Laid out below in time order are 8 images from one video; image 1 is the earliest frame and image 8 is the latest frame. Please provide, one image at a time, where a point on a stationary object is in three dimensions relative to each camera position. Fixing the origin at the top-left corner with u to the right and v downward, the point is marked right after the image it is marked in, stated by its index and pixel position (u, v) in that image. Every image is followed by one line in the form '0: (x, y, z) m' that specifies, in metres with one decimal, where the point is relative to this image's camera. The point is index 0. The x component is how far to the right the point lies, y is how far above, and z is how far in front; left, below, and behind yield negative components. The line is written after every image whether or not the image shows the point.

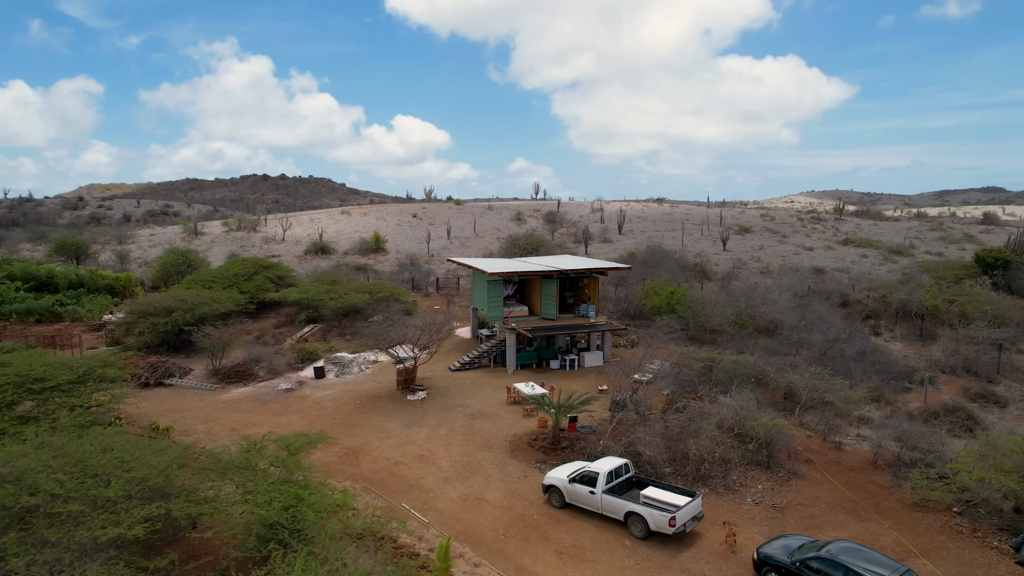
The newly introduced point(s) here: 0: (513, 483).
0: (0.0, -3.7, +12.6) m
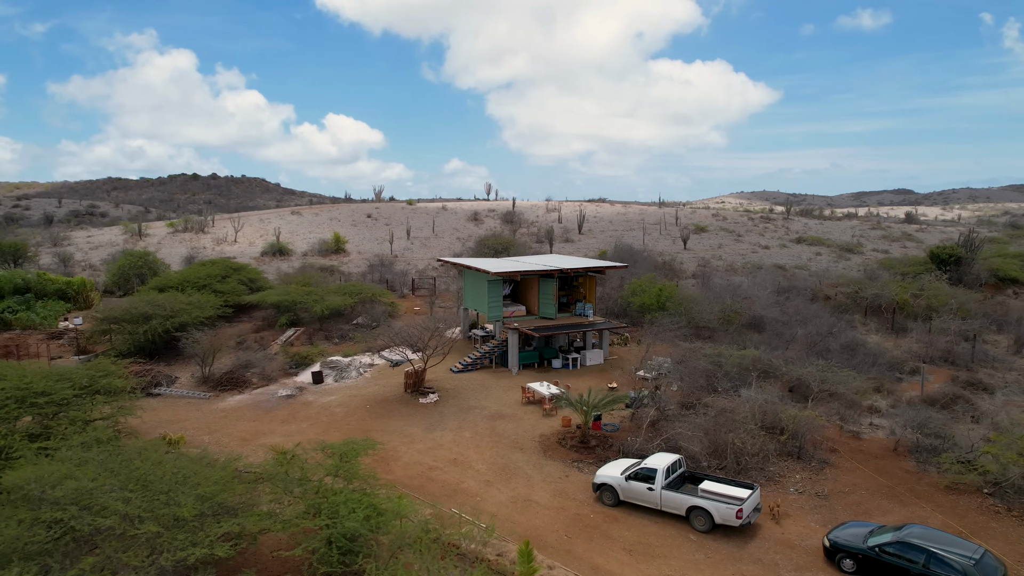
0: (+0.9, -3.7, +12.5) m
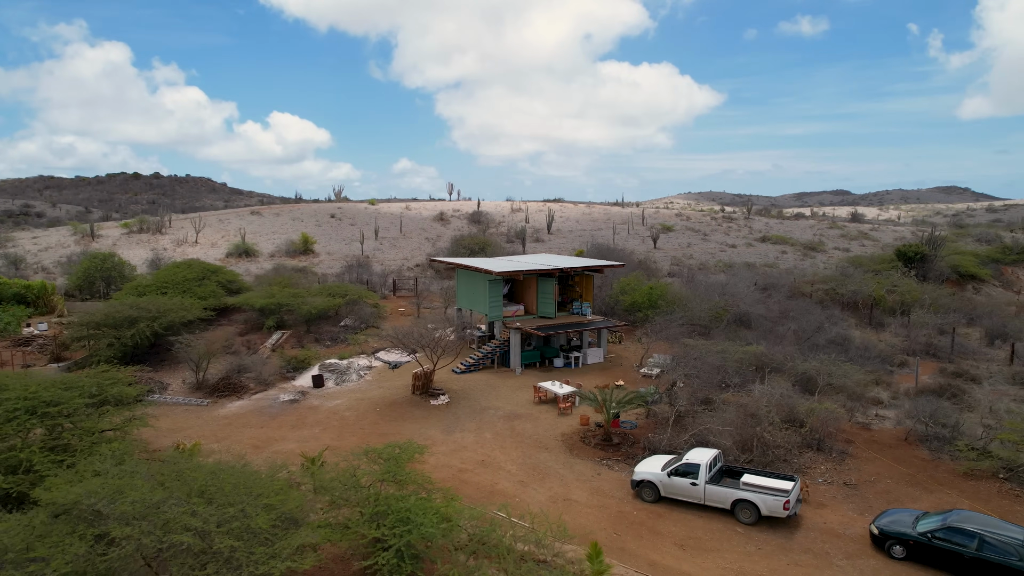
0: (+1.5, -3.7, +12.5) m
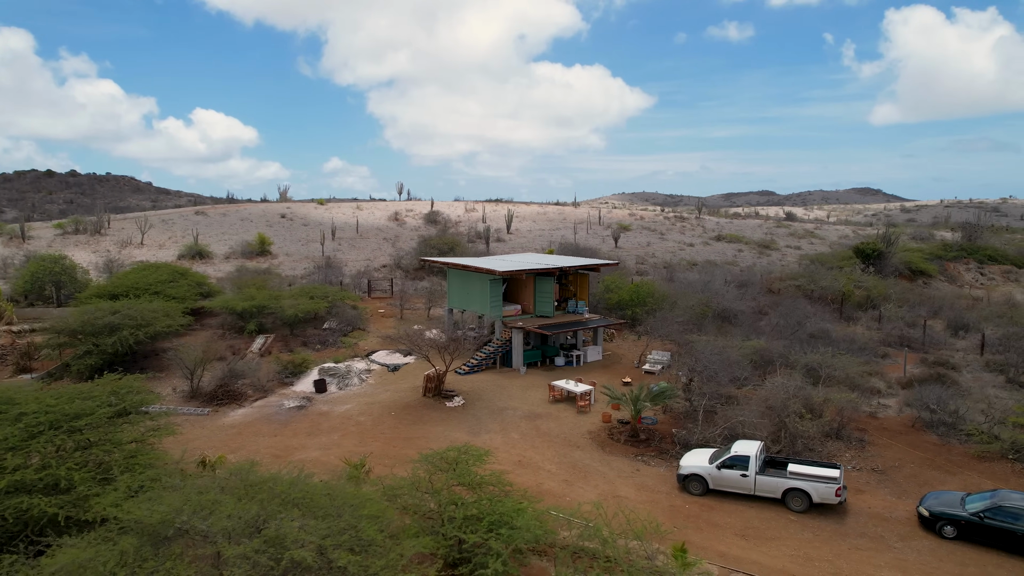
0: (+2.3, -3.7, +12.6) m
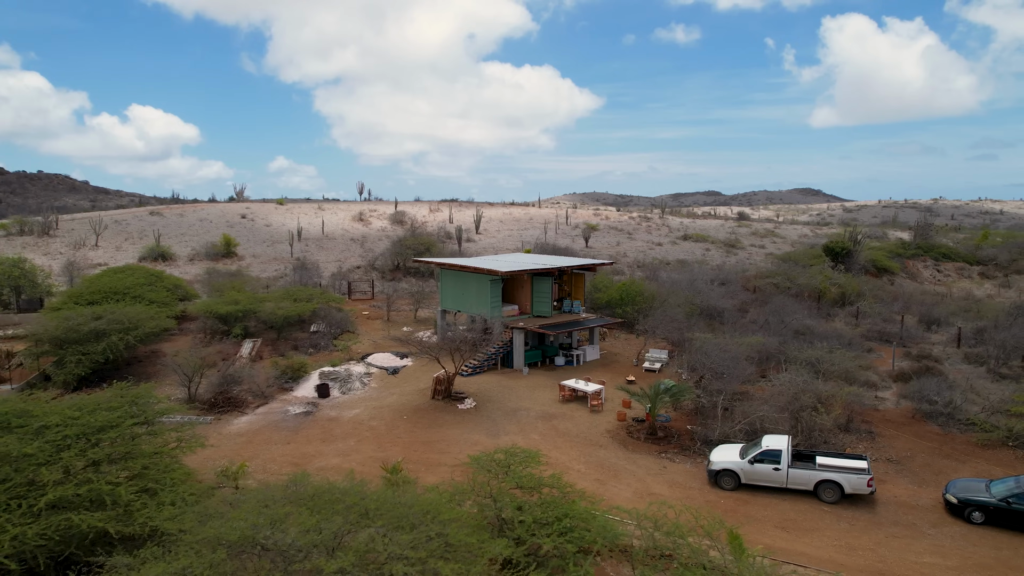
0: (+2.9, -3.6, +12.8) m
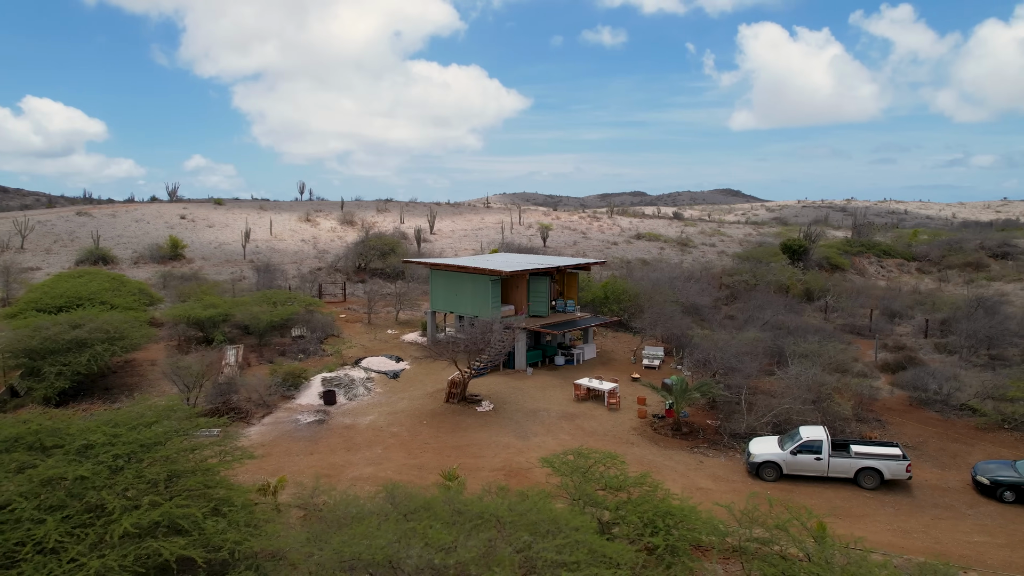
0: (+3.8, -3.6, +13.0) m
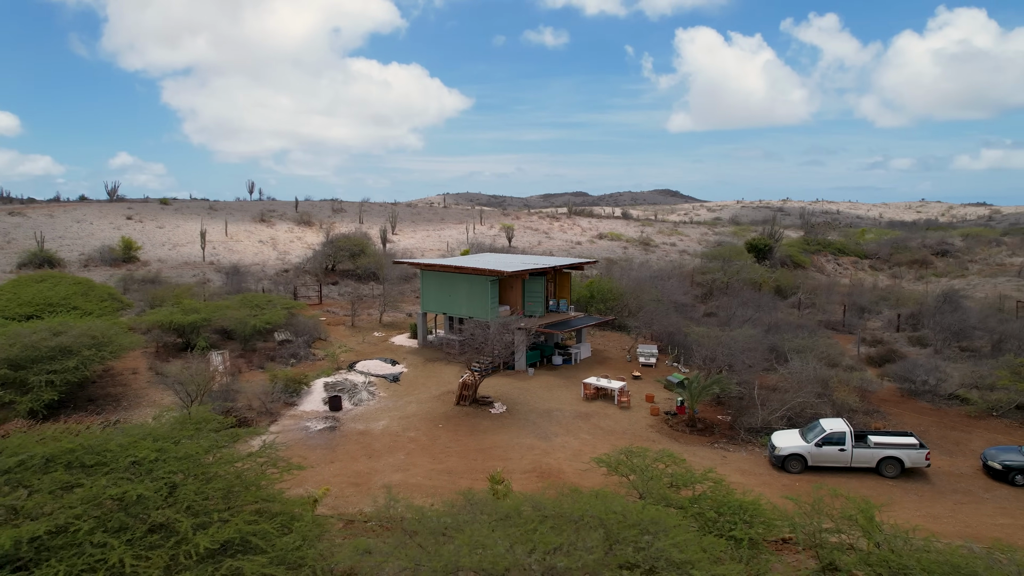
0: (+4.4, -3.6, +13.3) m
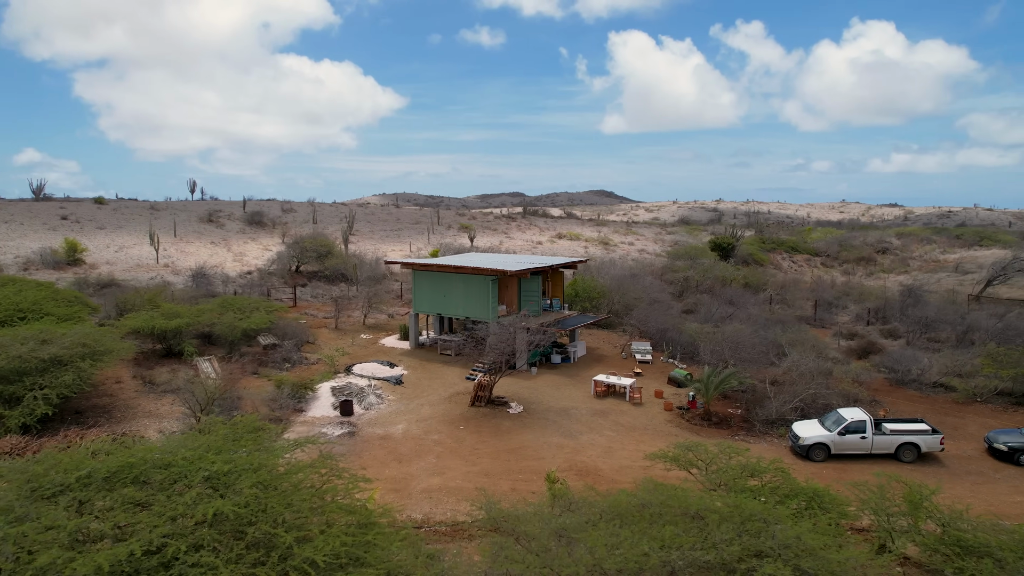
0: (+5.1, -3.5, +13.7) m
